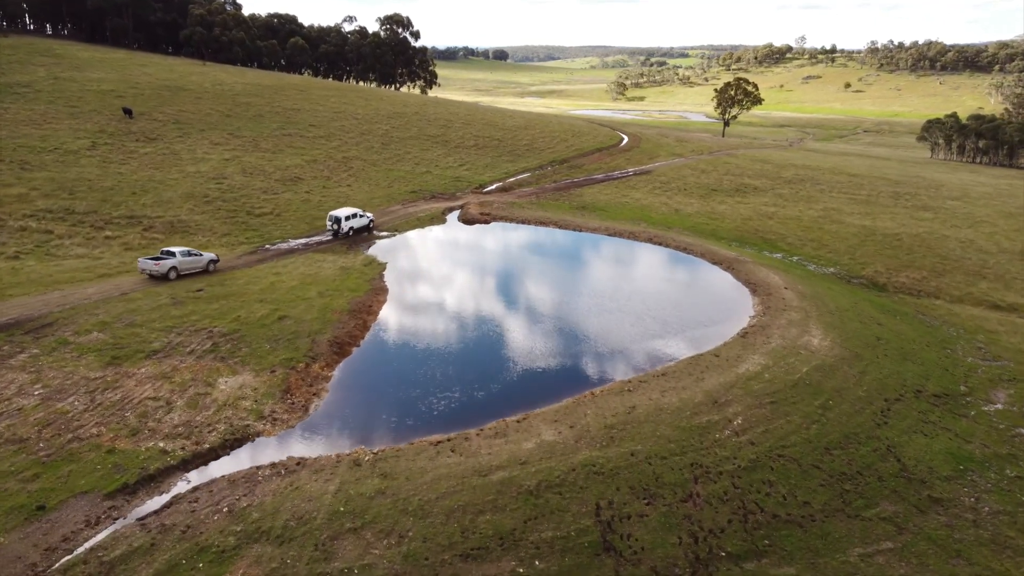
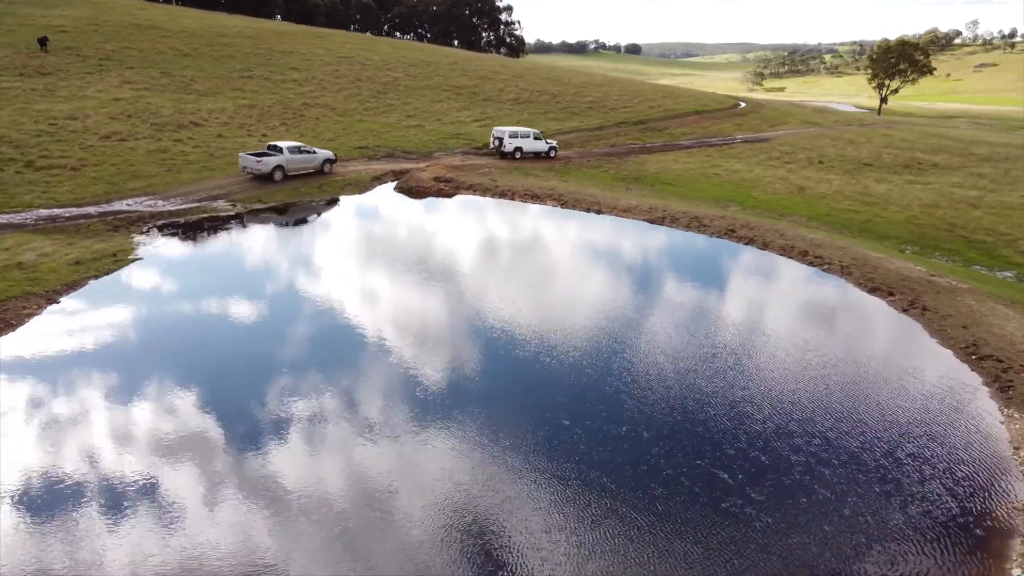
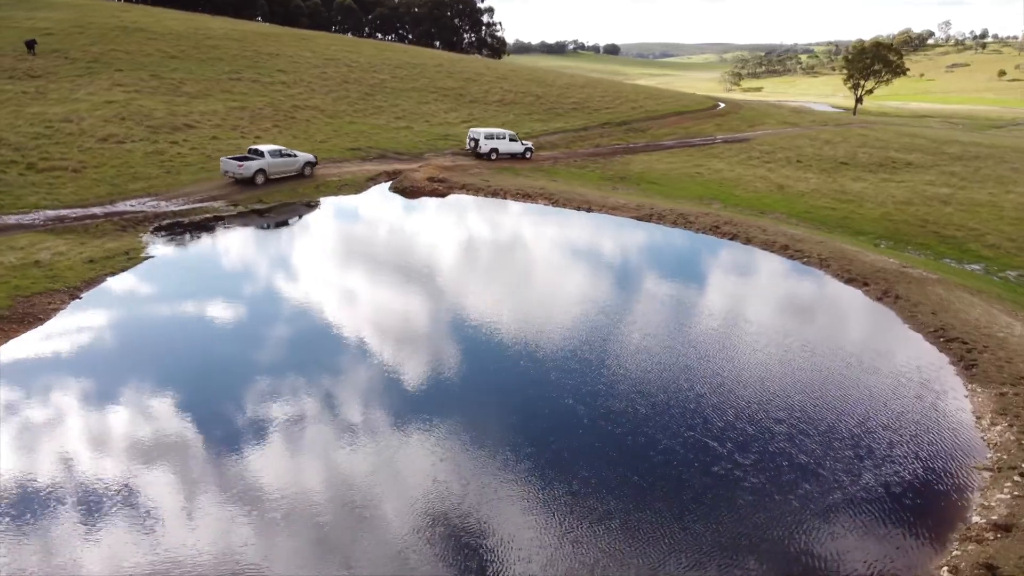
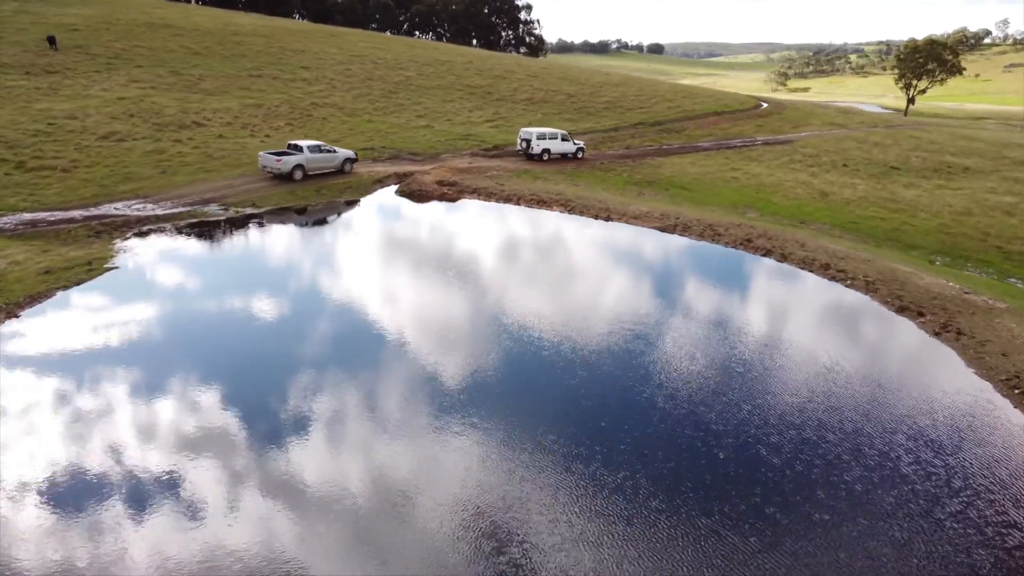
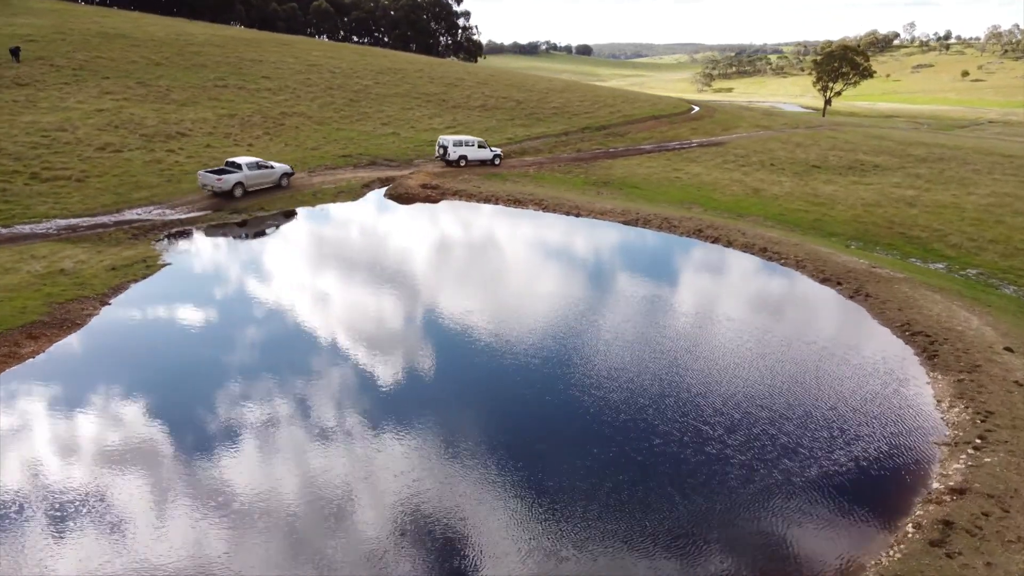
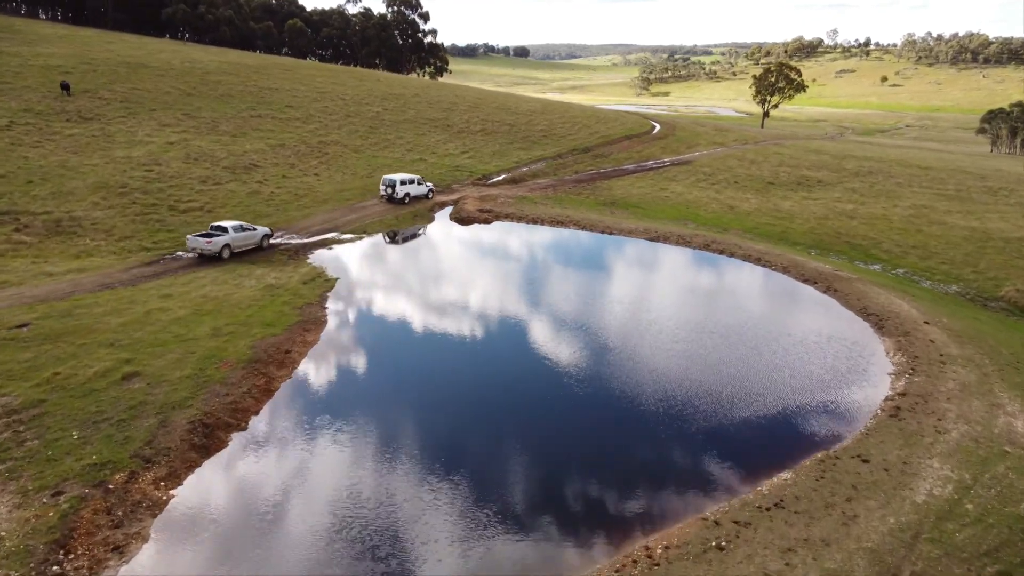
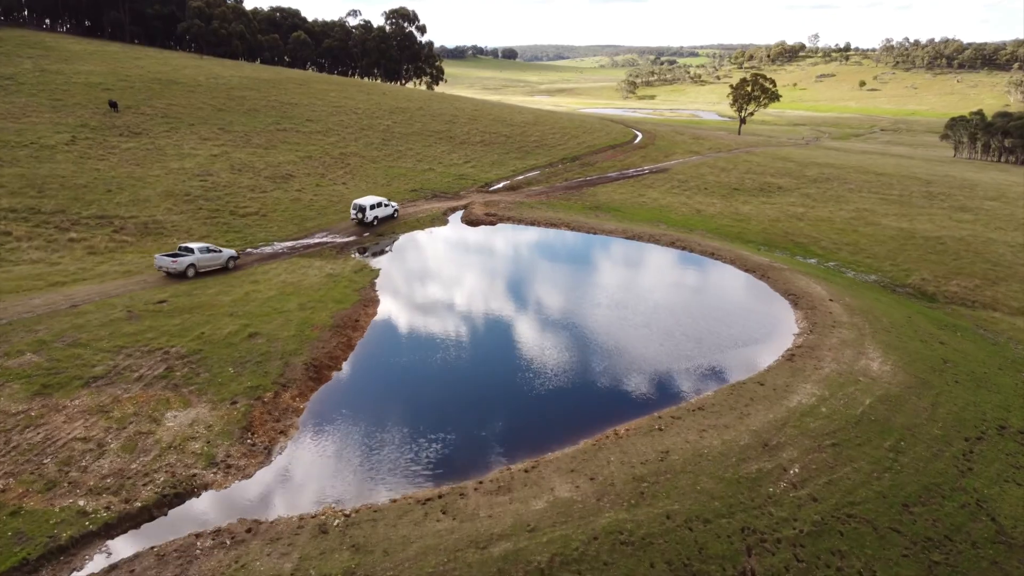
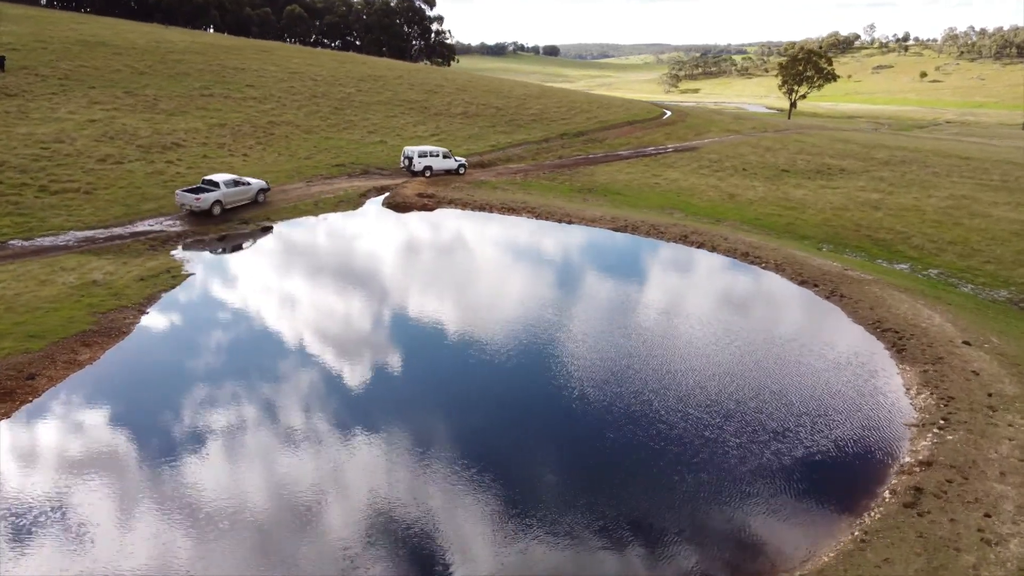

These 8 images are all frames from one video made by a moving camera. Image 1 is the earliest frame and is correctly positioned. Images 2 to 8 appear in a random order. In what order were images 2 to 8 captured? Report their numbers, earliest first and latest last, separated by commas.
7, 6, 8, 5, 3, 2, 4
